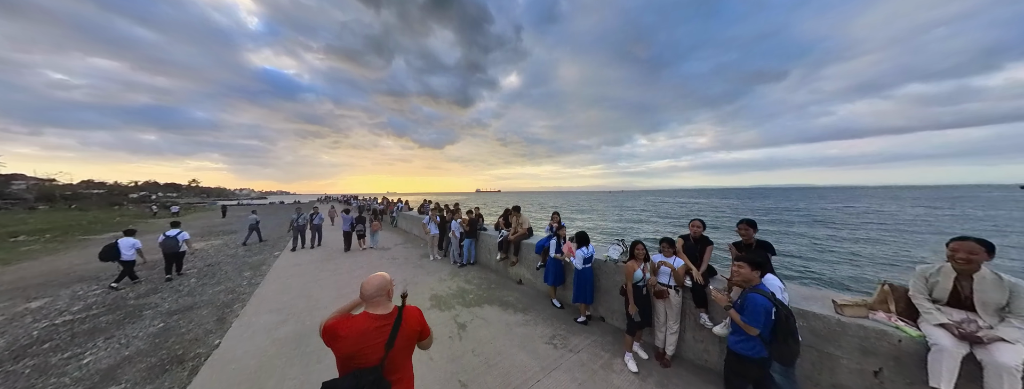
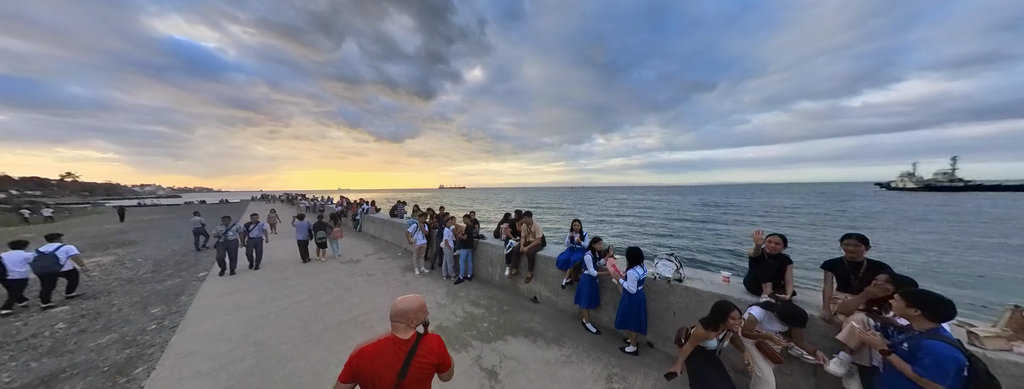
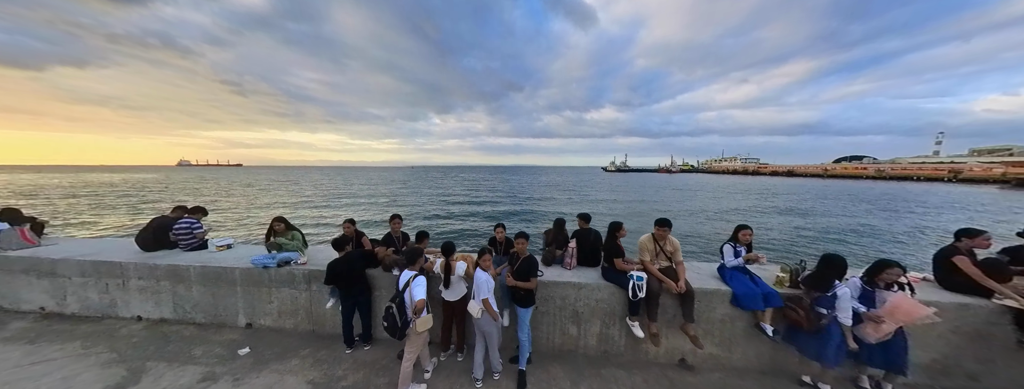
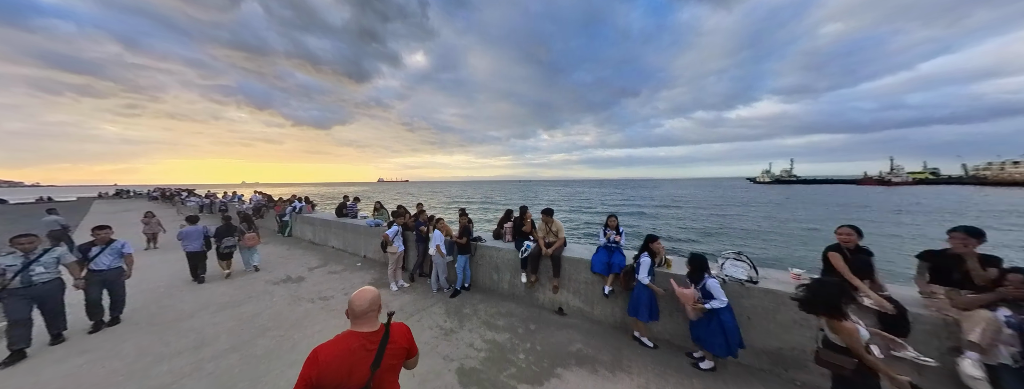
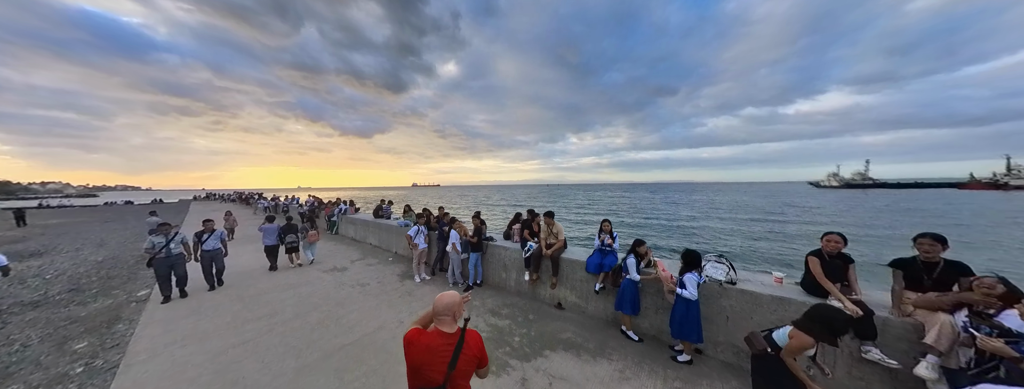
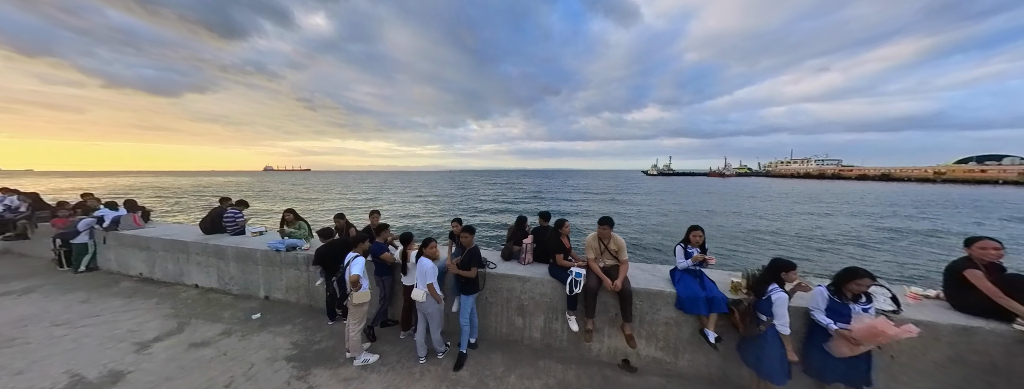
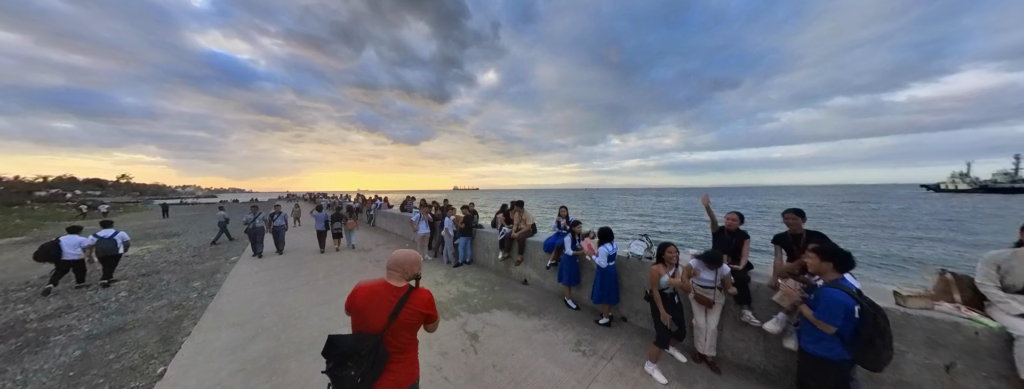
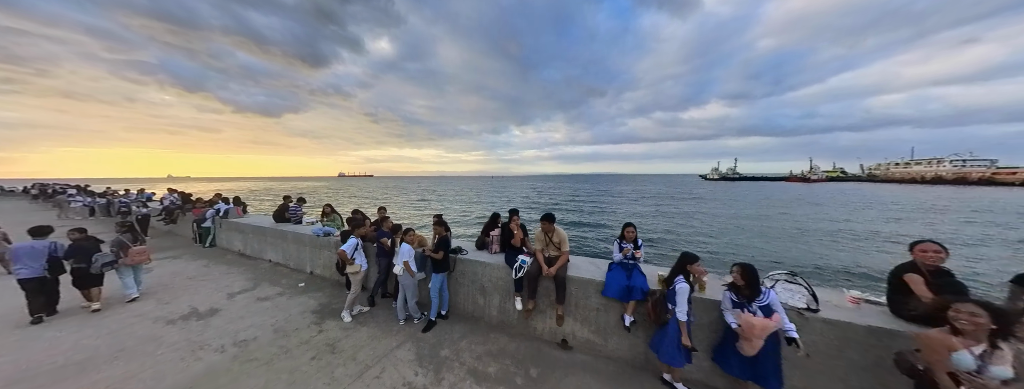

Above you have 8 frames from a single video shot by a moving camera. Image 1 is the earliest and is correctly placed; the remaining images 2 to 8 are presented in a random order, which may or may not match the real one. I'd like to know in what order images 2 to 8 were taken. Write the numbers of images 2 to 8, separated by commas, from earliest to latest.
7, 2, 5, 4, 8, 6, 3
